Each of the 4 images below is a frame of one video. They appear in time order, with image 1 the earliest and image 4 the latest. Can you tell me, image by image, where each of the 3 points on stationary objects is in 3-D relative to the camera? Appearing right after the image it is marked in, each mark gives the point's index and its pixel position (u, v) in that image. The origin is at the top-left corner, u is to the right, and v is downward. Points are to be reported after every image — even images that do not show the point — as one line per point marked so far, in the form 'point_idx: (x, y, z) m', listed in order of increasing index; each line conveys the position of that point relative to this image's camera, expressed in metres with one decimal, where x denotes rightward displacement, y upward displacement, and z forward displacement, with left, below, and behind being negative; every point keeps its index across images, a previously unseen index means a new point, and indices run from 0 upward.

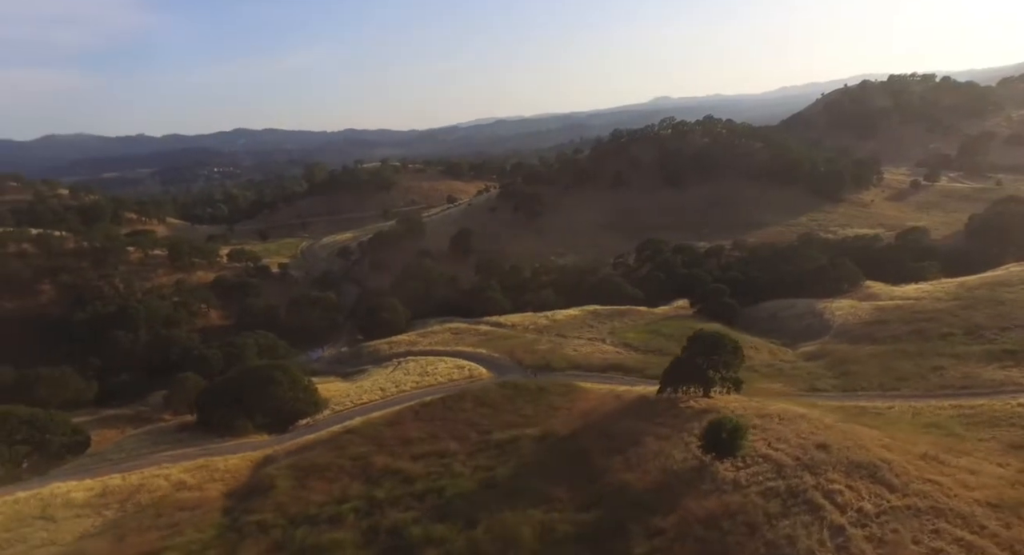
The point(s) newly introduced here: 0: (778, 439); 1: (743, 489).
0: (+7.2, -4.4, +19.5) m
1: (+5.4, -5.0, +17.0) m
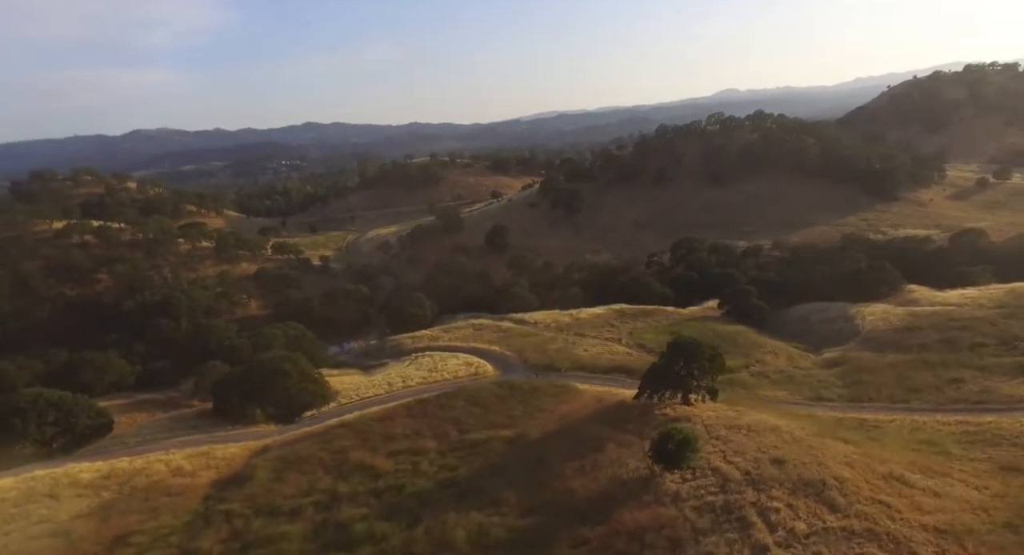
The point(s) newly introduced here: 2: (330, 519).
0: (+5.9, -4.6, +19.0) m
1: (+3.9, -5.2, +16.7) m
2: (-4.8, -6.4, +19.0) m
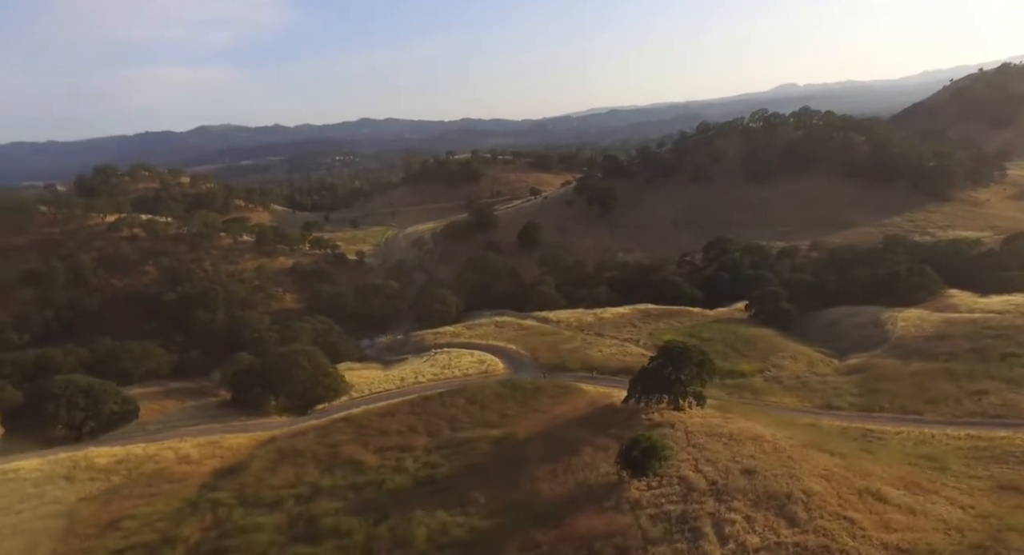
0: (+5.1, -4.8, +18.7) m
1: (+2.9, -5.4, +16.6) m
2: (-5.6, -6.4, +19.5) m
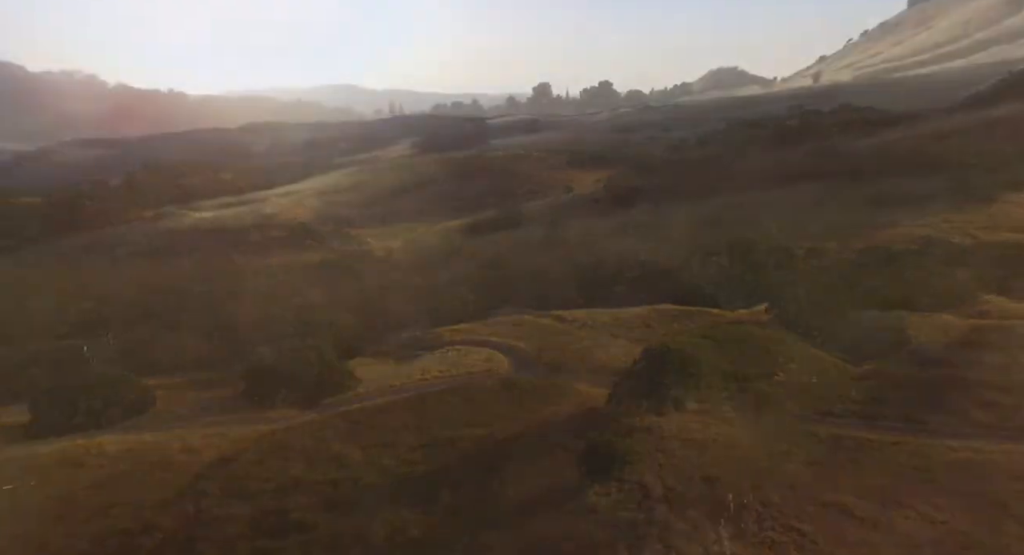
0: (+4.2, -4.9, +18.5) m
1: (+1.9, -5.5, +16.5) m
2: (-6.5, -6.3, +20.0) m
